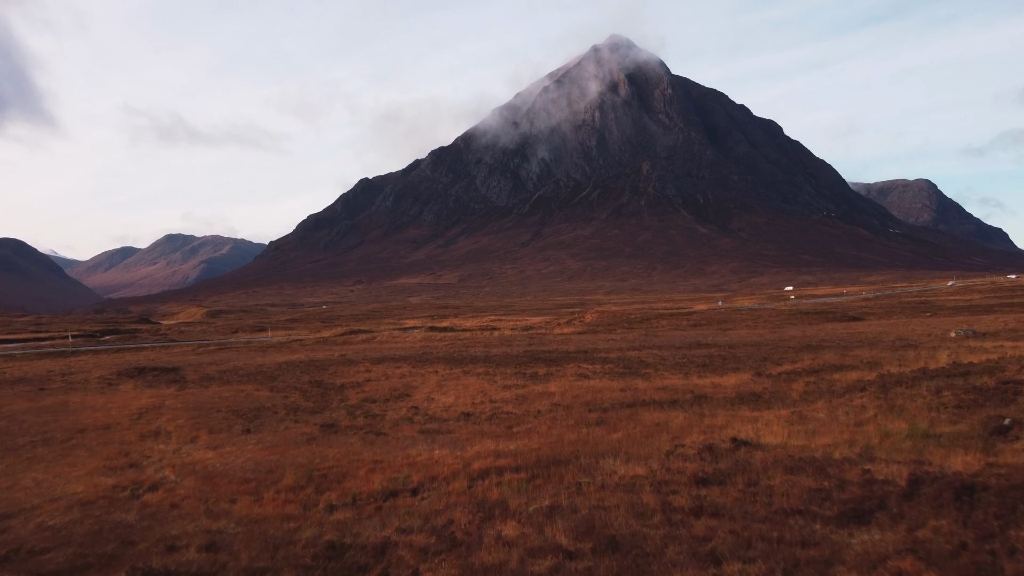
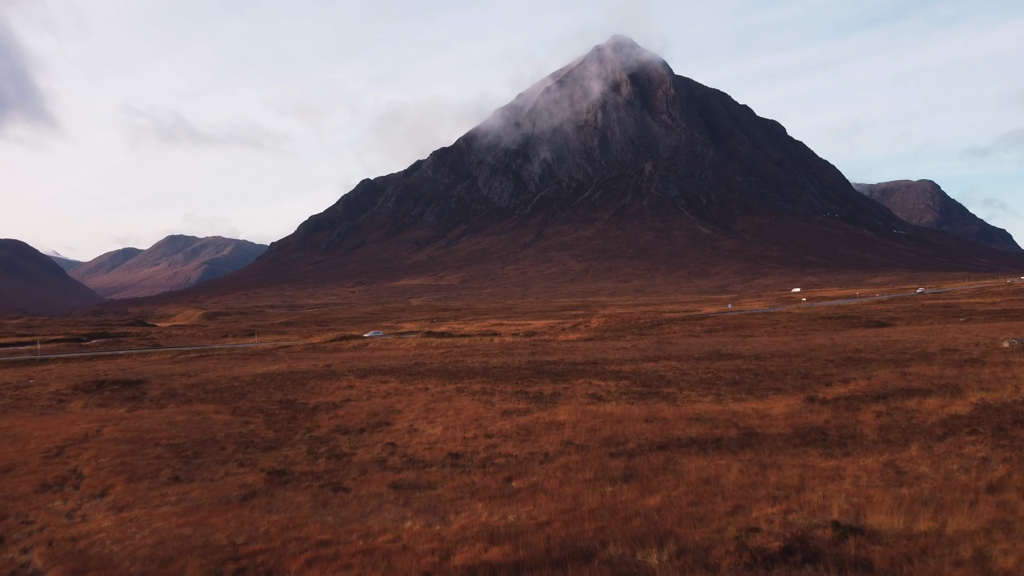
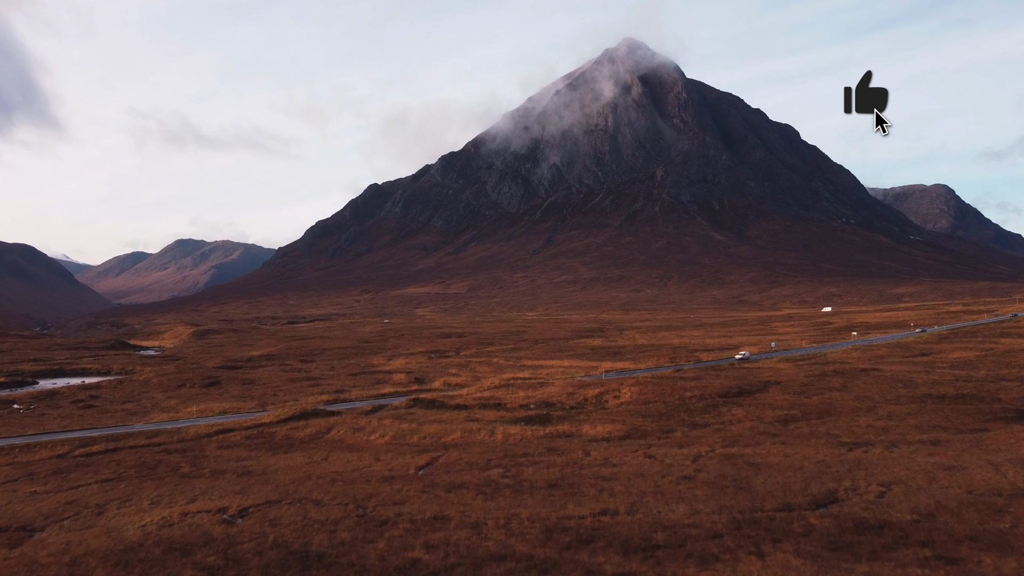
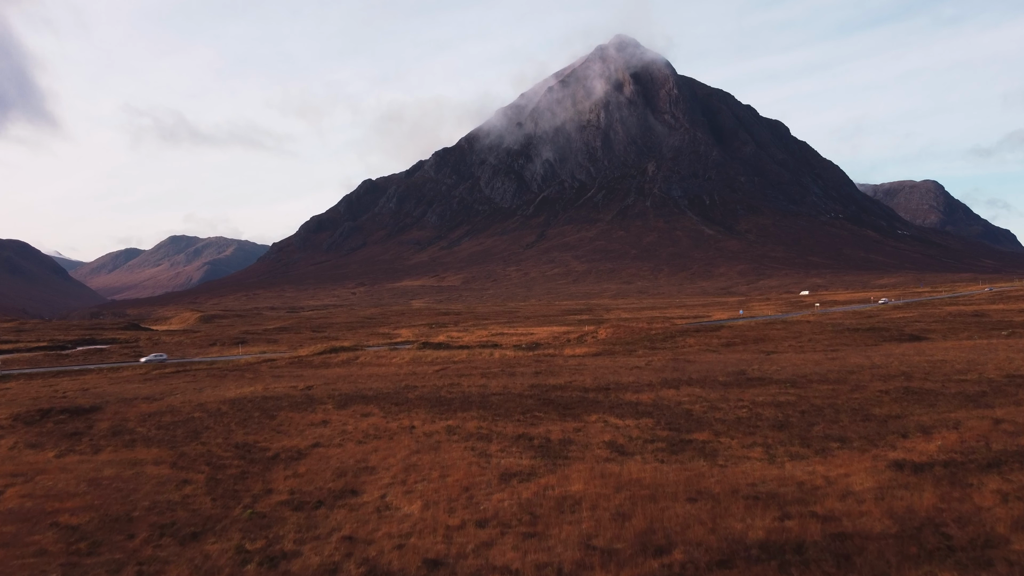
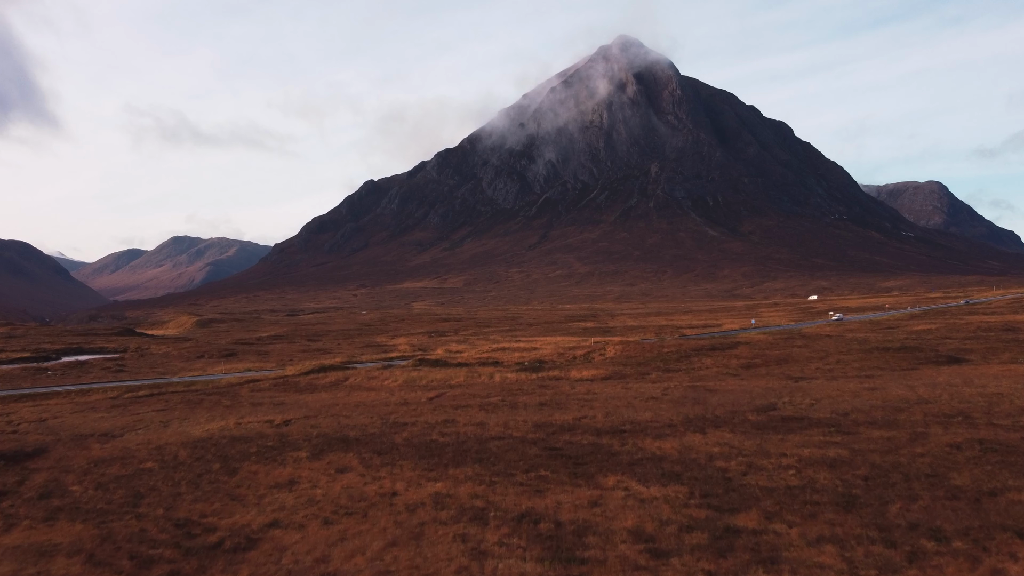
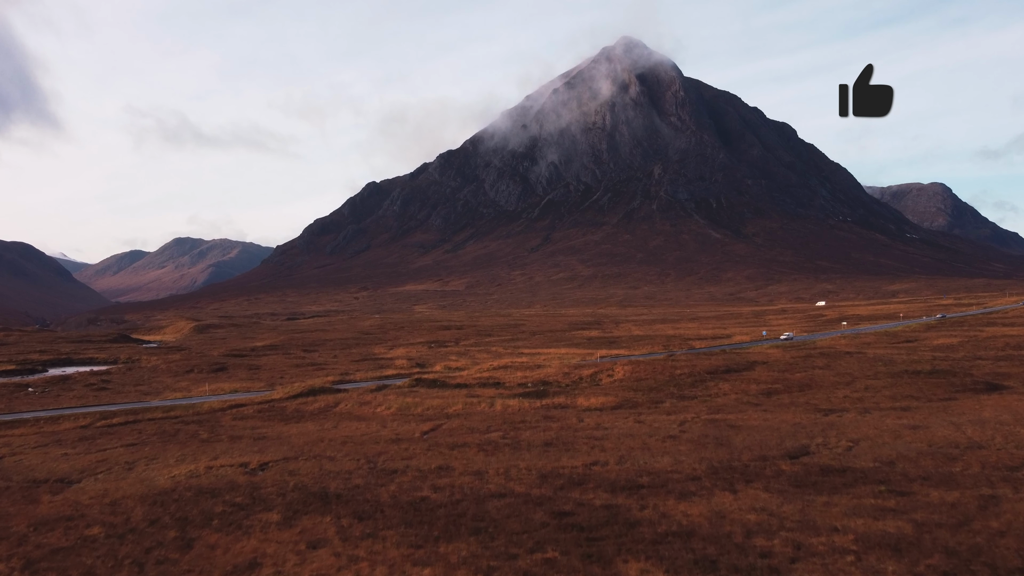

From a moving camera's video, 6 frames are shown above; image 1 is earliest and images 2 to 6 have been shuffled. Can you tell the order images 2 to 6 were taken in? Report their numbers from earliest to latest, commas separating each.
2, 4, 5, 6, 3
